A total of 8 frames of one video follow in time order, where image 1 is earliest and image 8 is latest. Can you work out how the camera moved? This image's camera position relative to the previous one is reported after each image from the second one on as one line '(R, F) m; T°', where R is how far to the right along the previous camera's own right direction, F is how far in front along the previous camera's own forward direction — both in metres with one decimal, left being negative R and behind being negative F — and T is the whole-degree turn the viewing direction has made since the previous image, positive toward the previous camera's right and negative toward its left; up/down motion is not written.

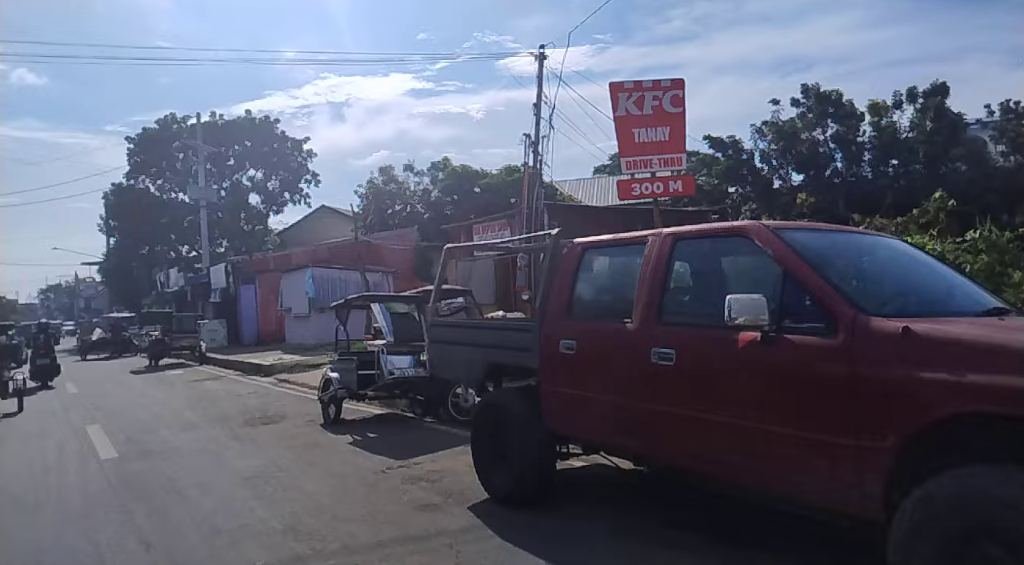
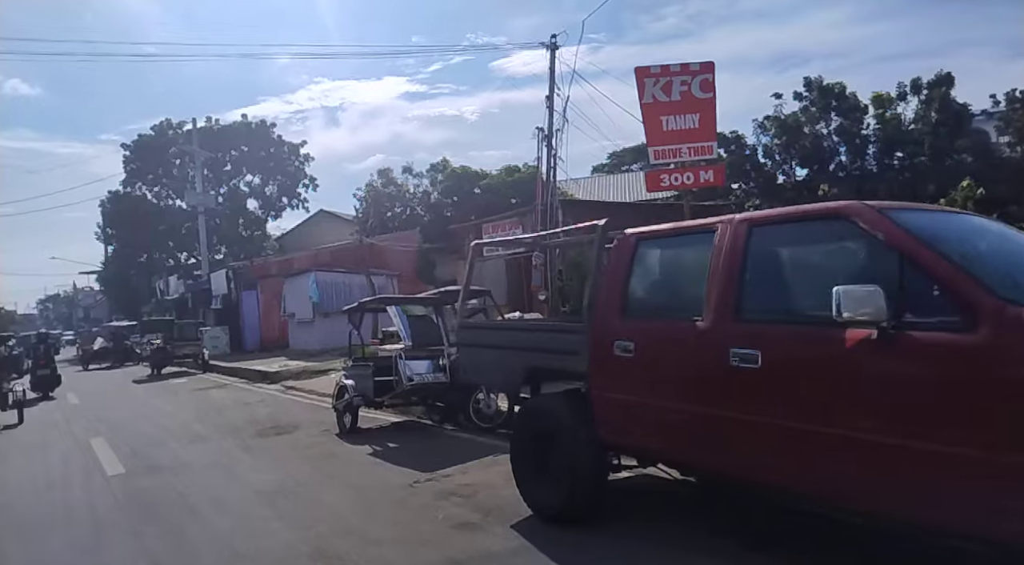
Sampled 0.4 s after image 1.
(-0.3, +0.4) m; 0°
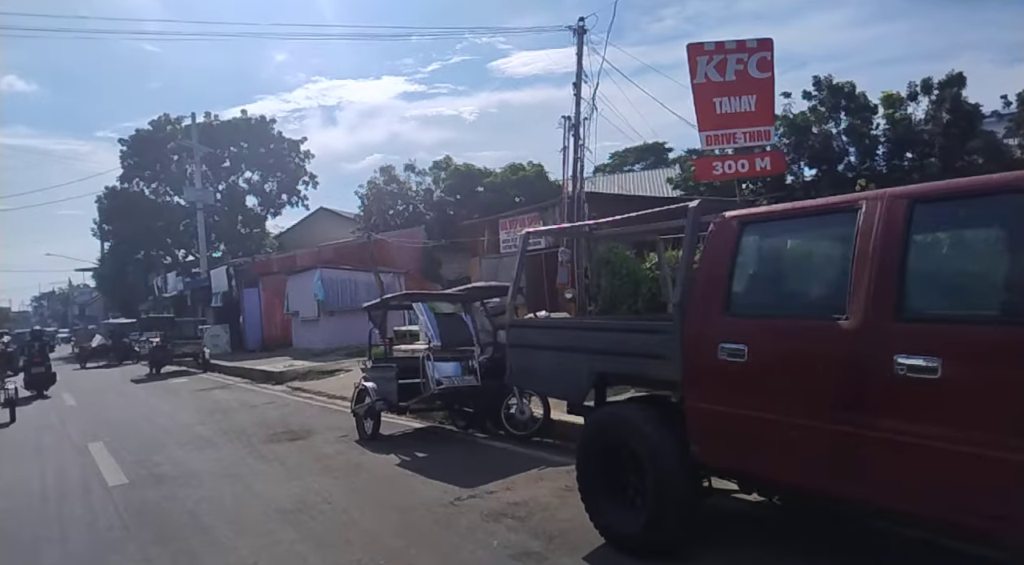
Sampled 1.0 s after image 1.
(-0.5, +0.7) m; 0°
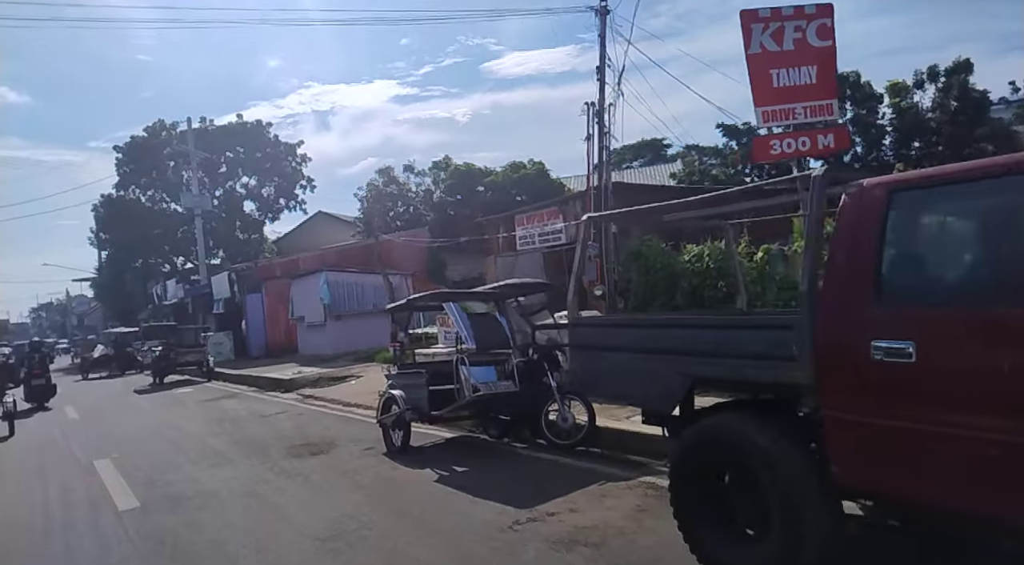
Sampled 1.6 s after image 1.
(-0.5, +0.7) m; 0°
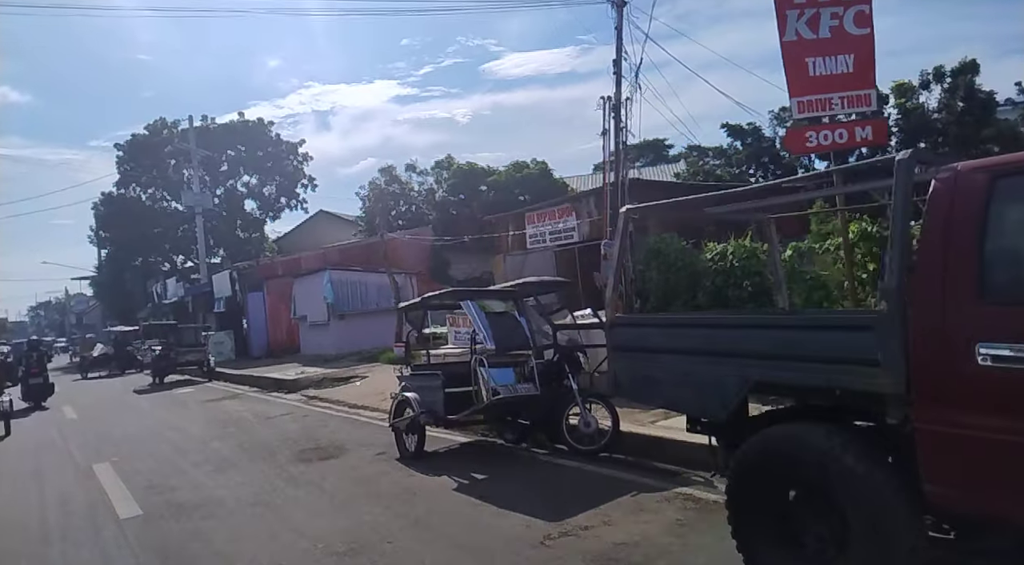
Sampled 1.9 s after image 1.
(-0.2, +0.3) m; 0°
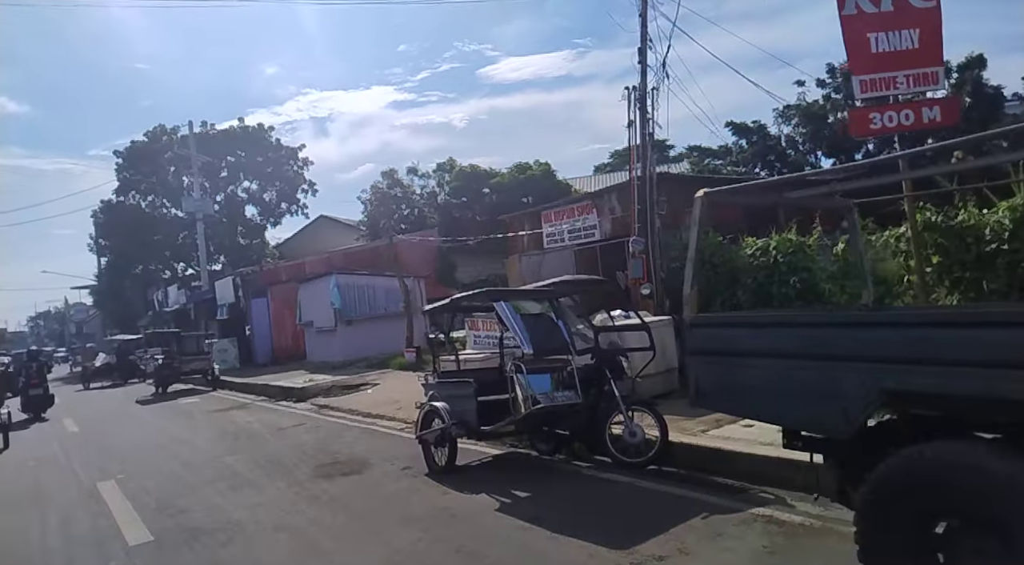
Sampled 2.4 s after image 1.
(-0.4, +0.5) m; 0°
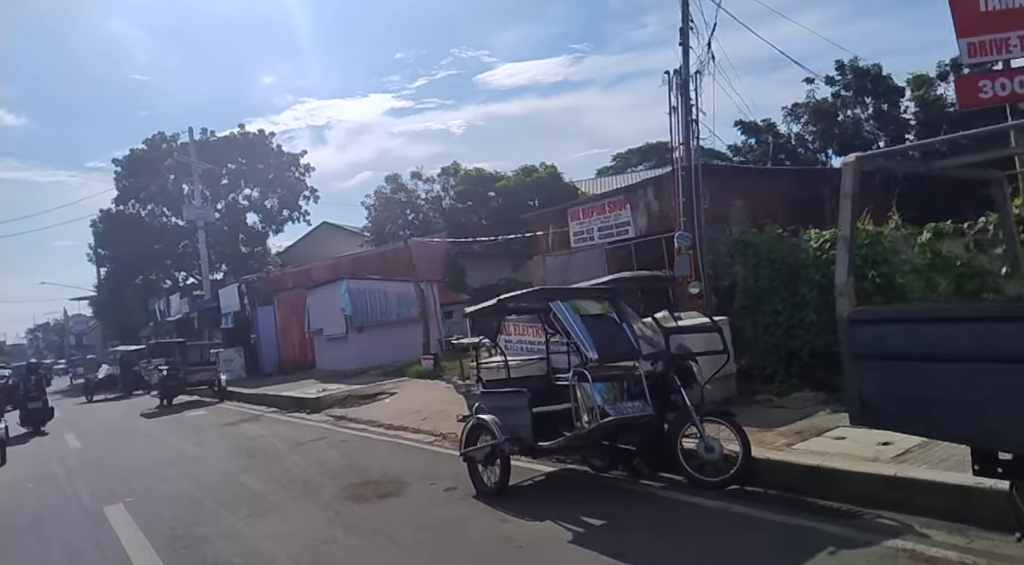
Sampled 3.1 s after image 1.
(-0.6, +0.8) m; 0°
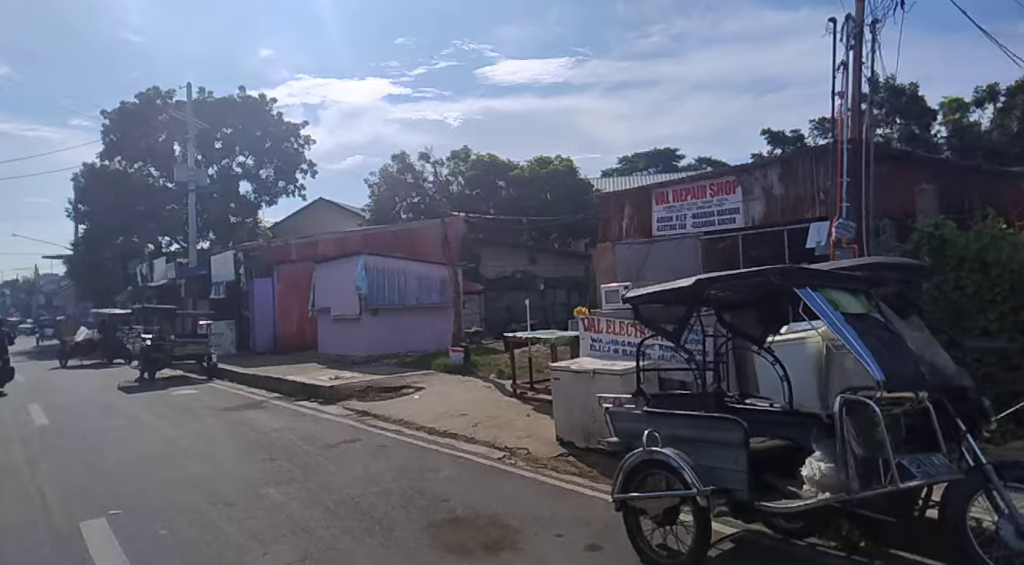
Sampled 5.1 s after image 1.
(-1.5, +2.1) m; +2°
